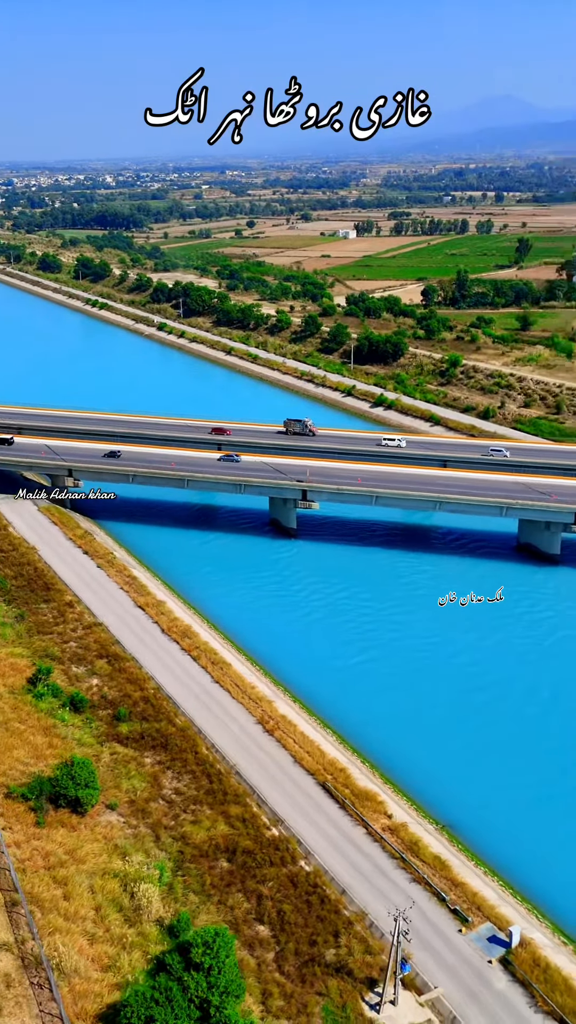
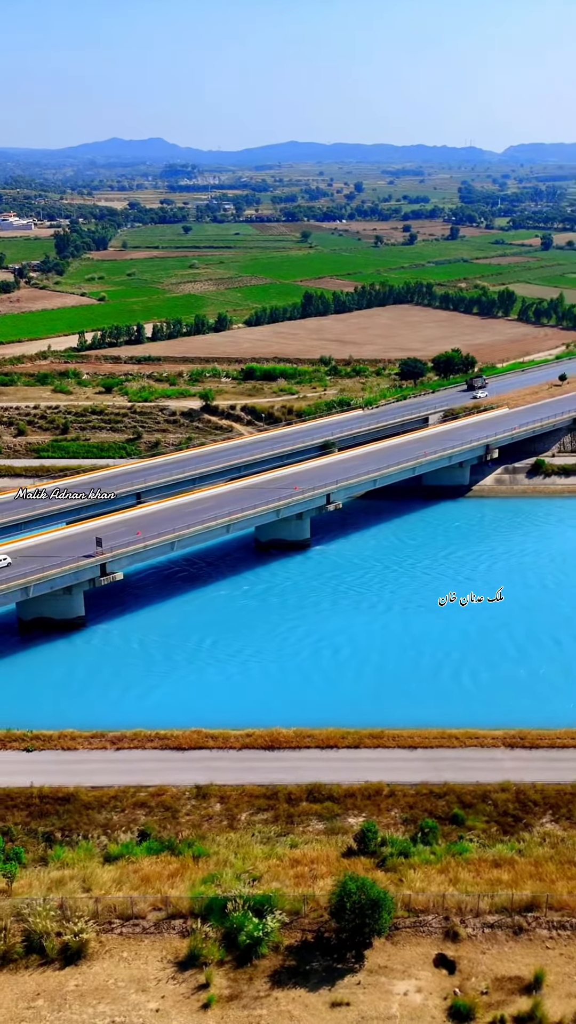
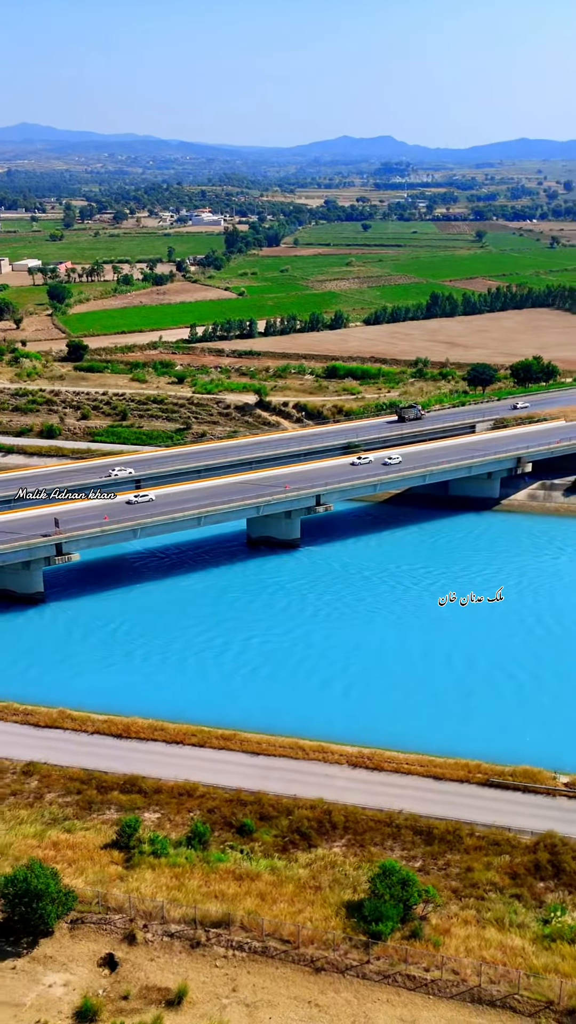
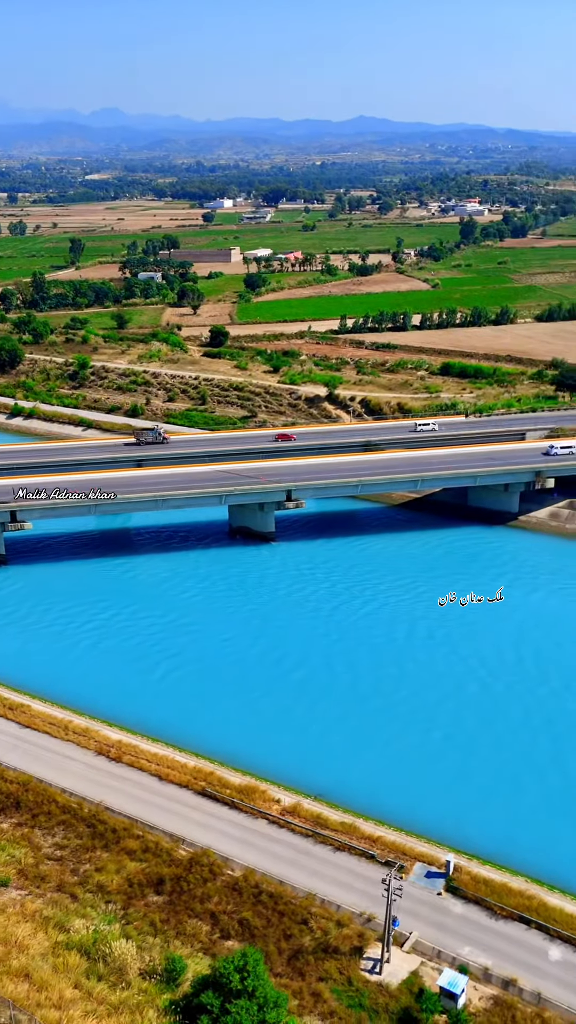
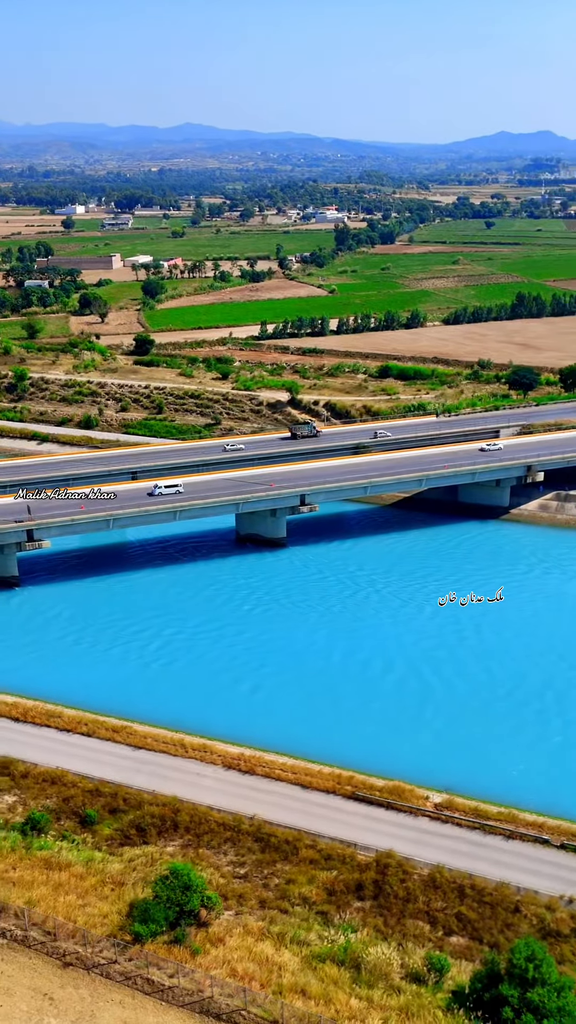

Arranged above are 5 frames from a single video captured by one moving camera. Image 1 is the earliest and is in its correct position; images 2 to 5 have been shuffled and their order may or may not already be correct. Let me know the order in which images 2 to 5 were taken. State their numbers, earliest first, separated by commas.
4, 5, 3, 2
